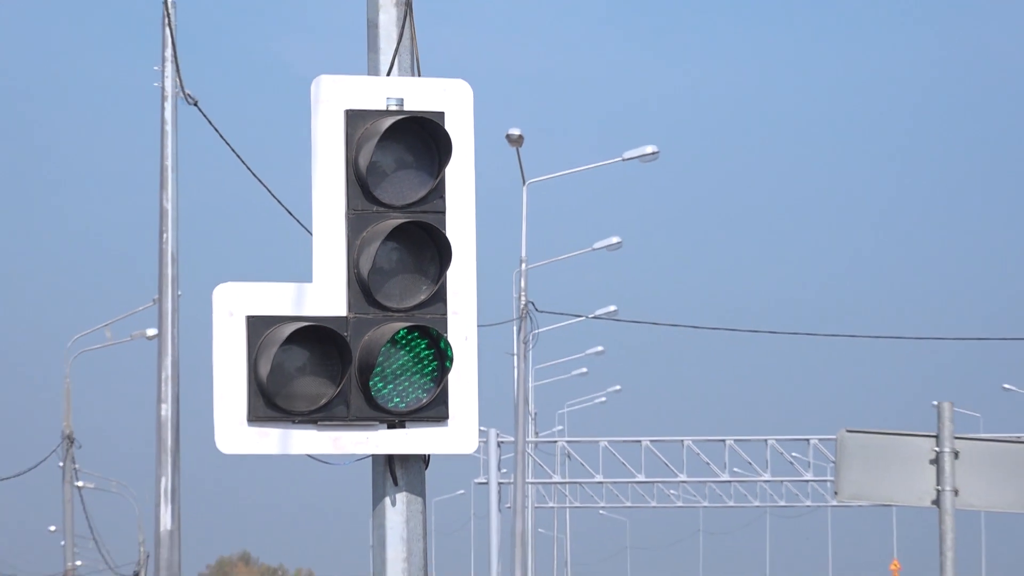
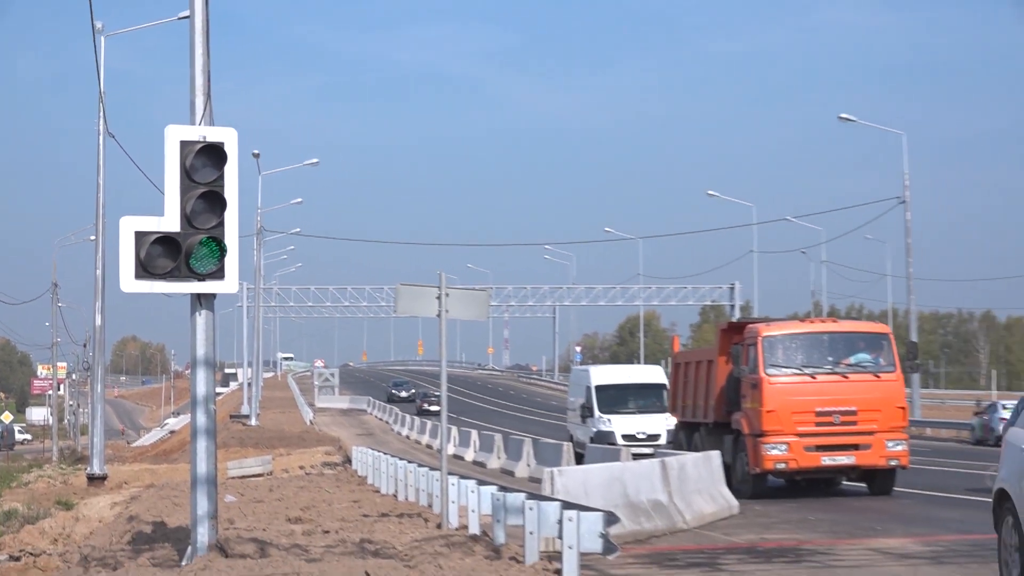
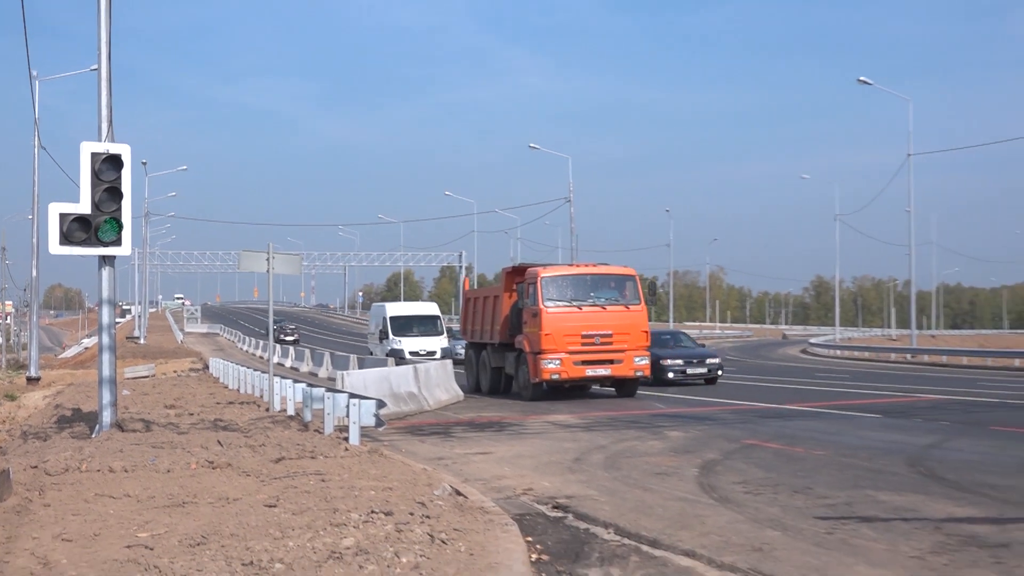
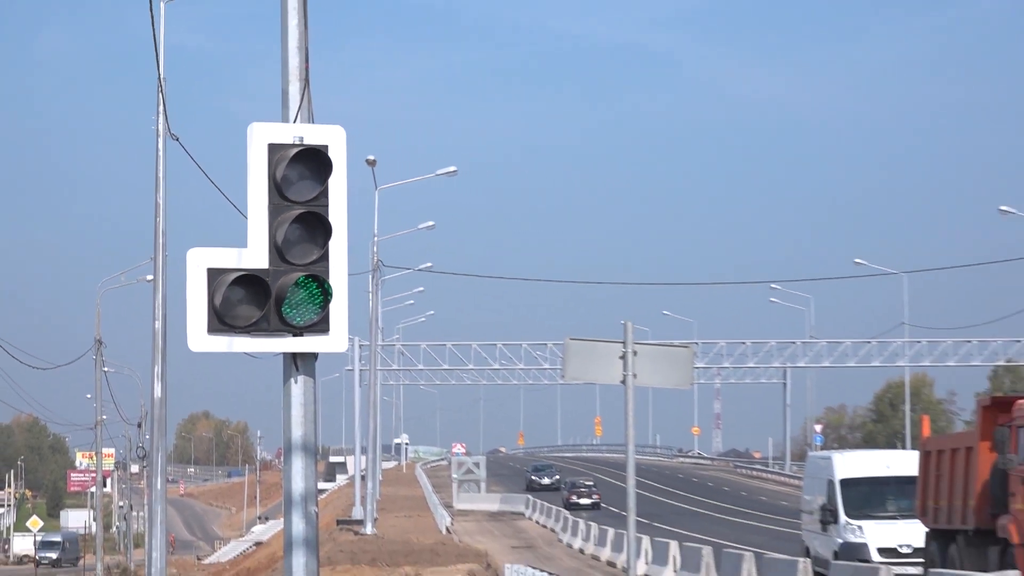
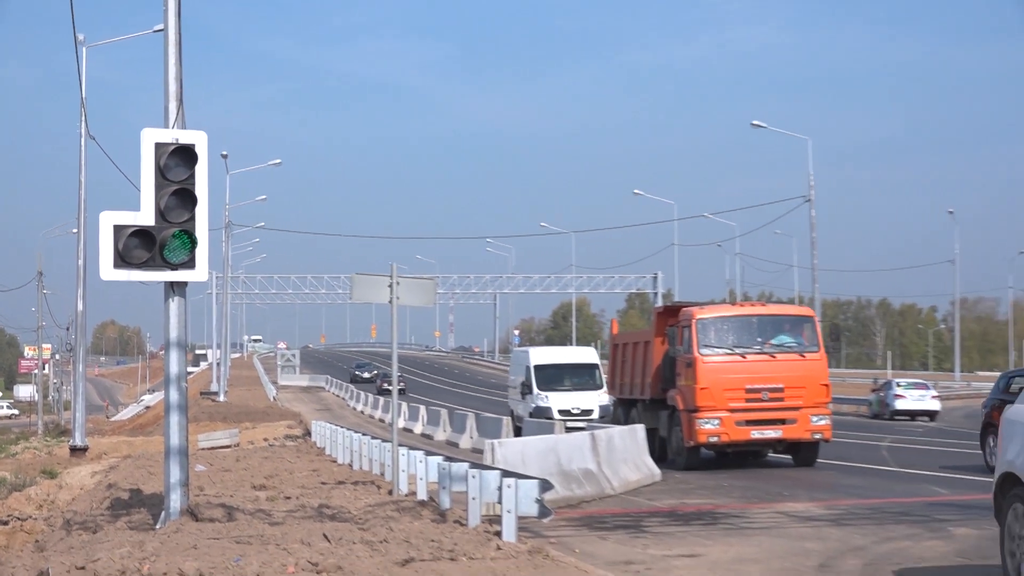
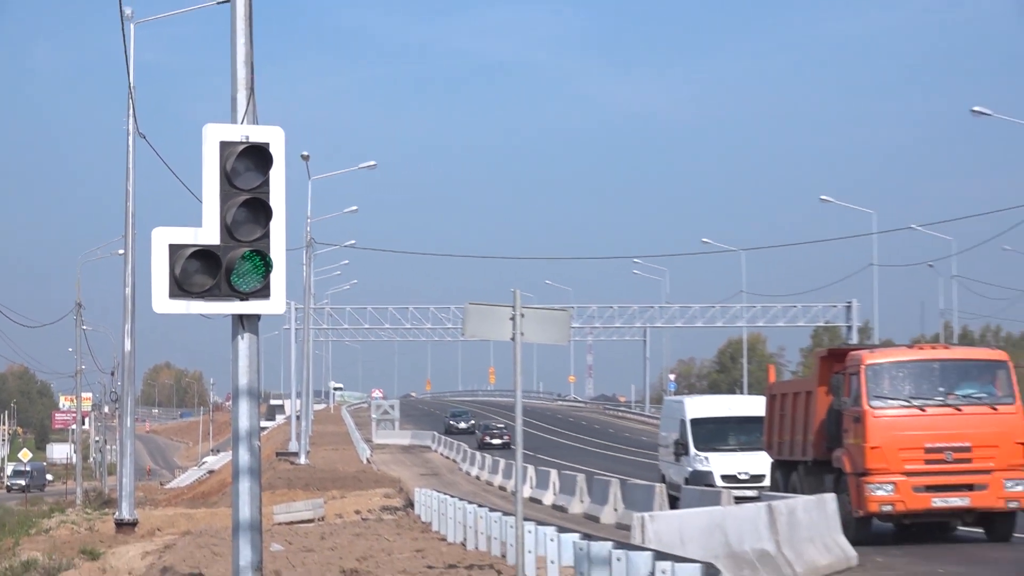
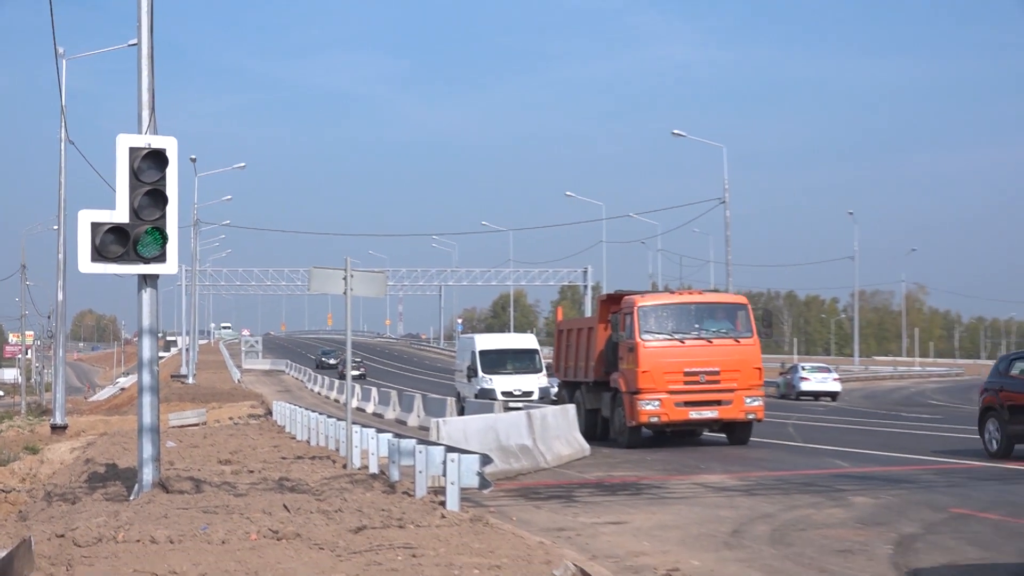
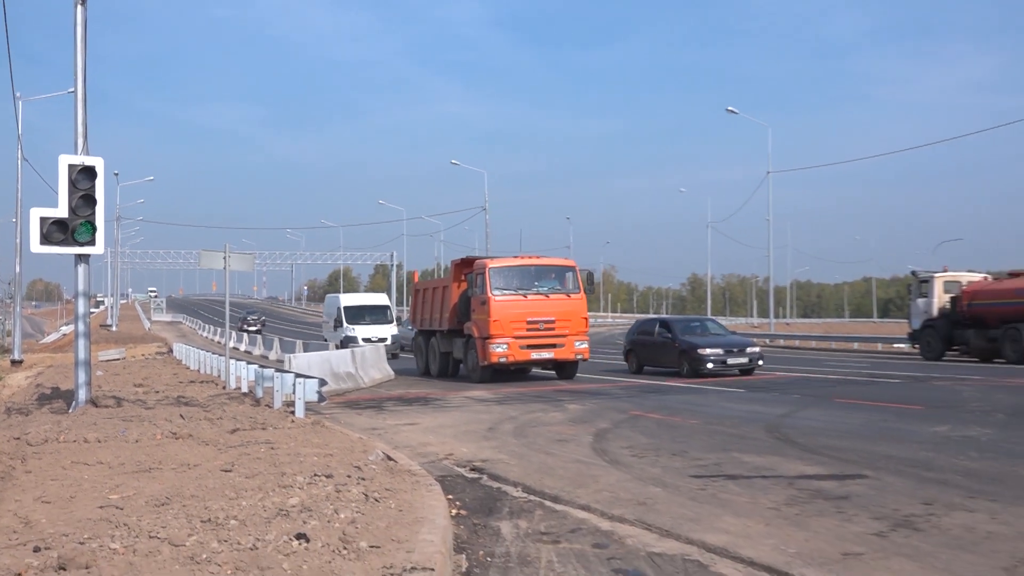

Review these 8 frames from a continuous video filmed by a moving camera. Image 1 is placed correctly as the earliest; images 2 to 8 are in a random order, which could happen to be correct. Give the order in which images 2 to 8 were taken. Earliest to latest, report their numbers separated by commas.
4, 6, 2, 5, 7, 3, 8
